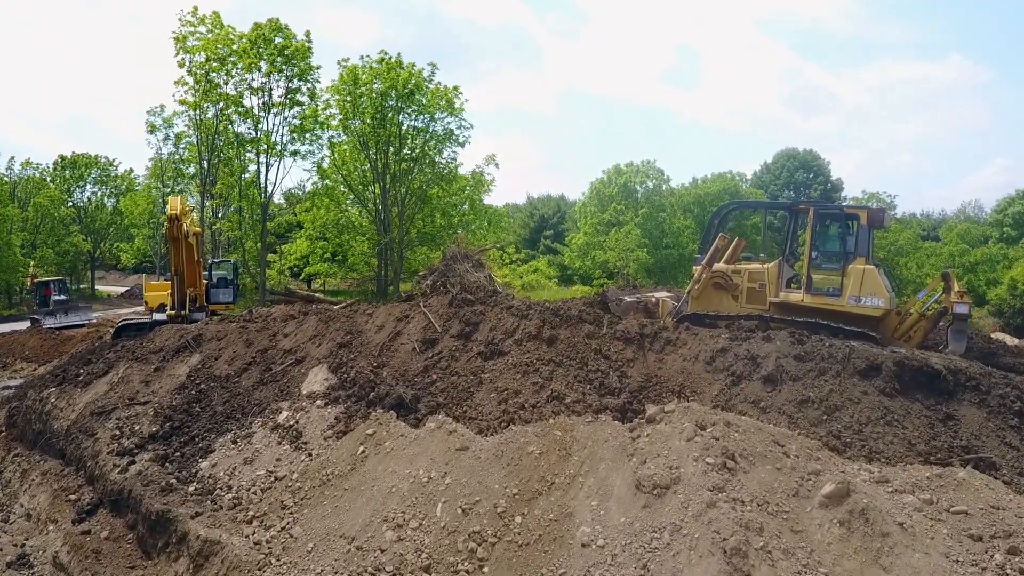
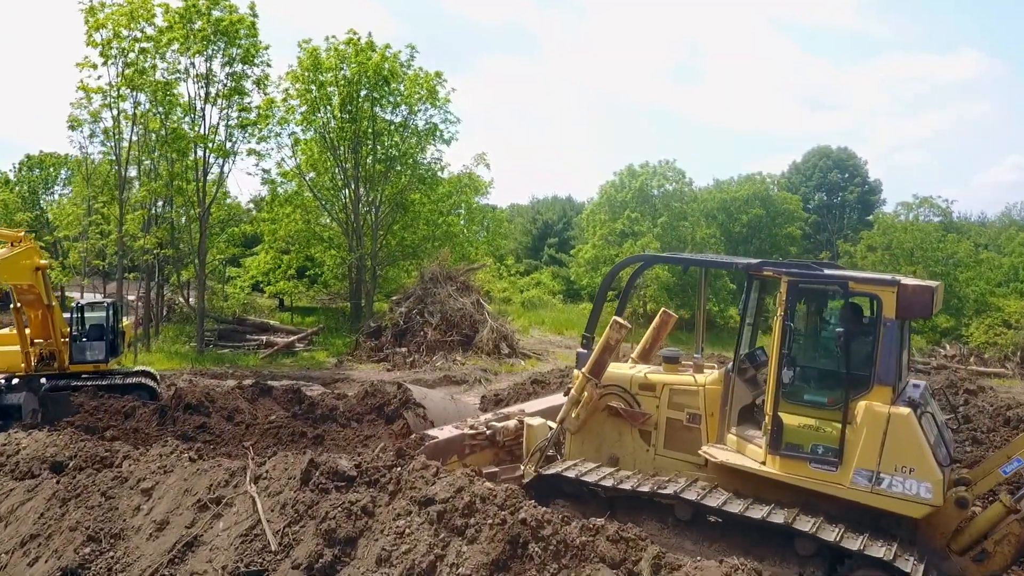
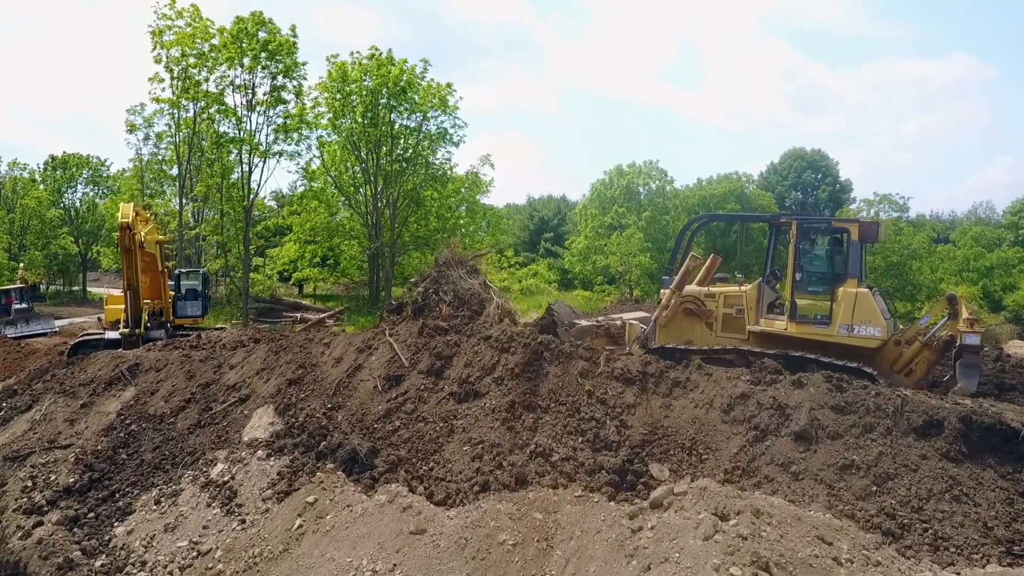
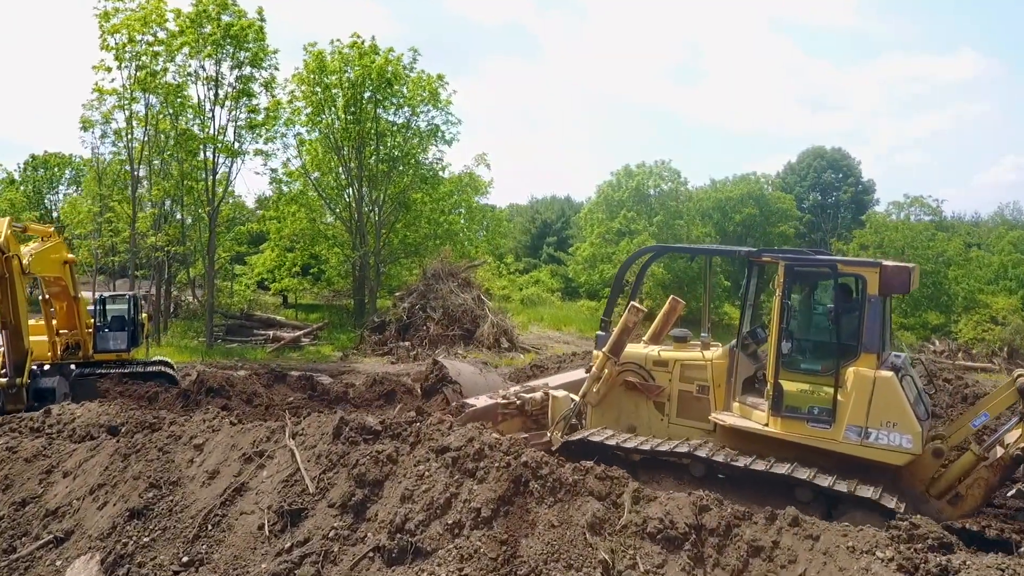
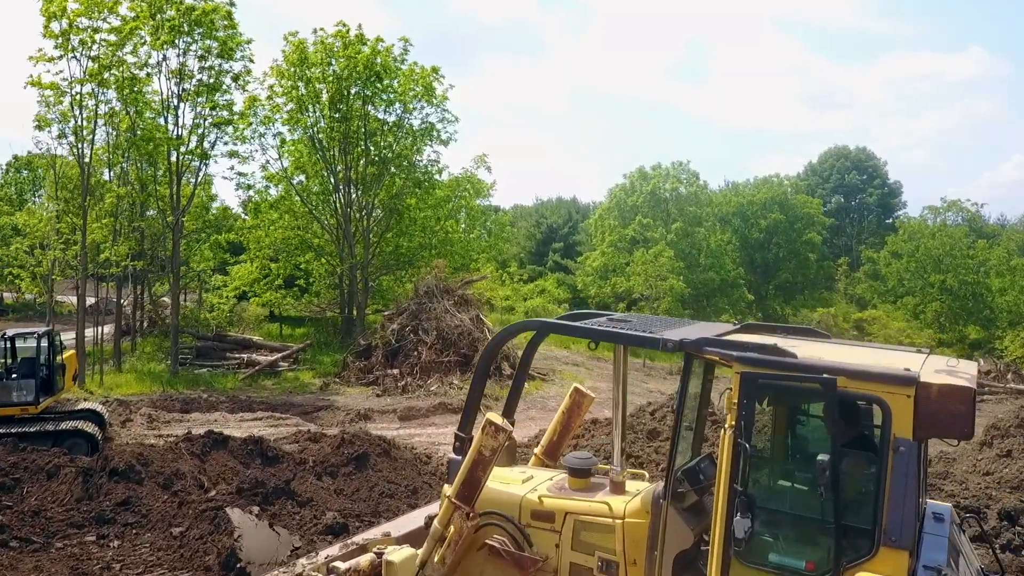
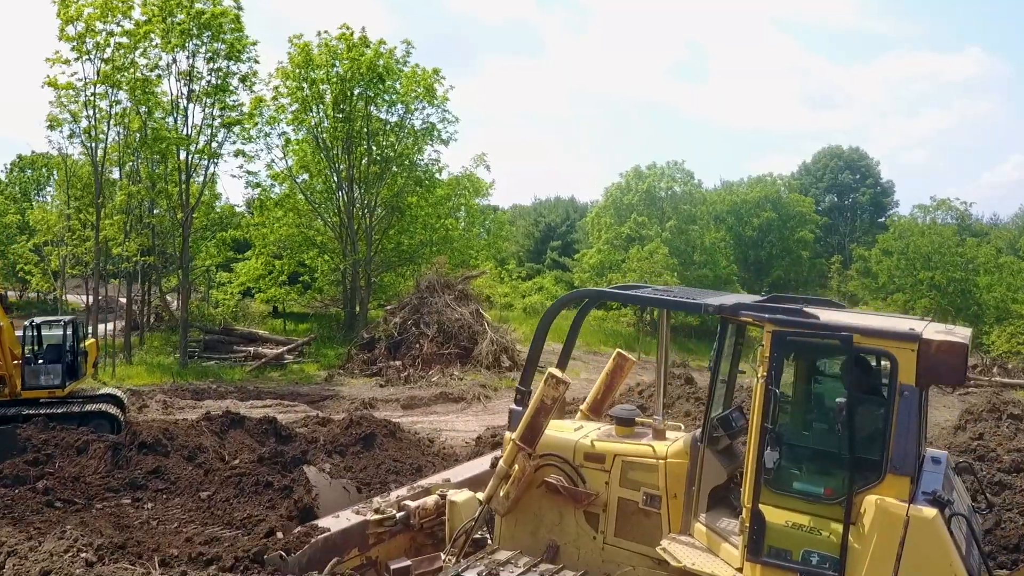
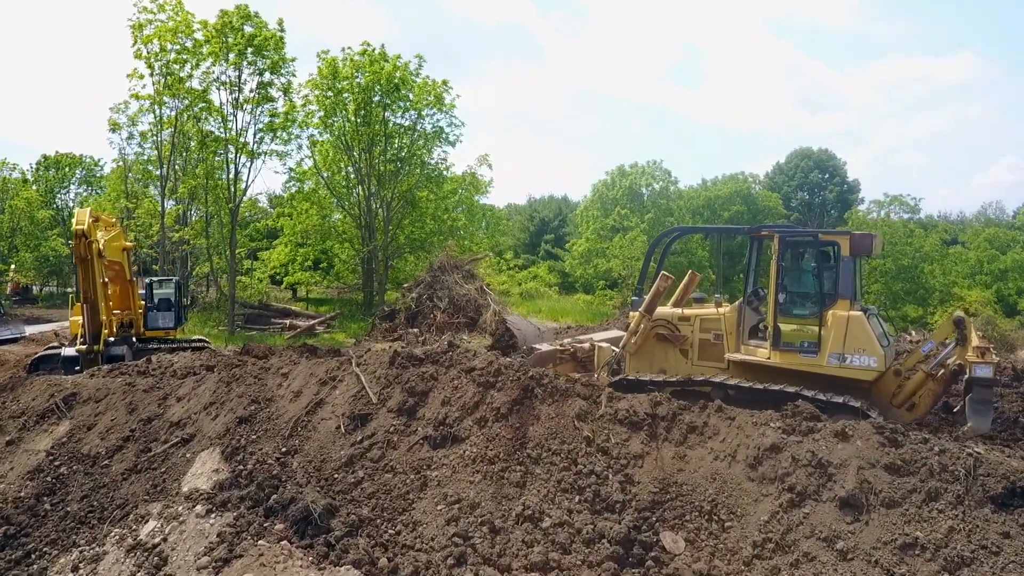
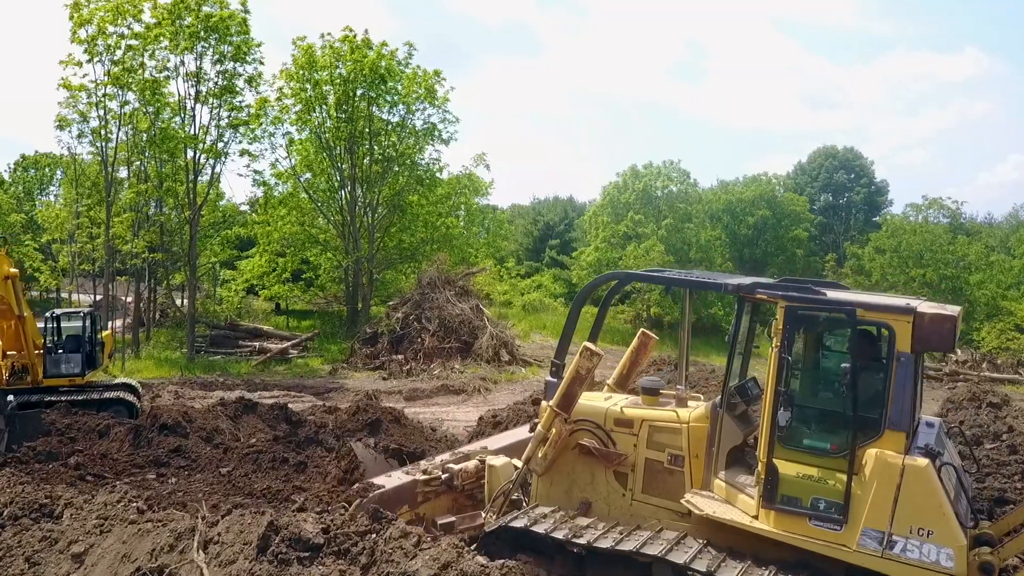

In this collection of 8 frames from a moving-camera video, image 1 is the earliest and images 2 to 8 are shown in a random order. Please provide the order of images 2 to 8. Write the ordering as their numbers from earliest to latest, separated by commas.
3, 7, 4, 2, 8, 6, 5
